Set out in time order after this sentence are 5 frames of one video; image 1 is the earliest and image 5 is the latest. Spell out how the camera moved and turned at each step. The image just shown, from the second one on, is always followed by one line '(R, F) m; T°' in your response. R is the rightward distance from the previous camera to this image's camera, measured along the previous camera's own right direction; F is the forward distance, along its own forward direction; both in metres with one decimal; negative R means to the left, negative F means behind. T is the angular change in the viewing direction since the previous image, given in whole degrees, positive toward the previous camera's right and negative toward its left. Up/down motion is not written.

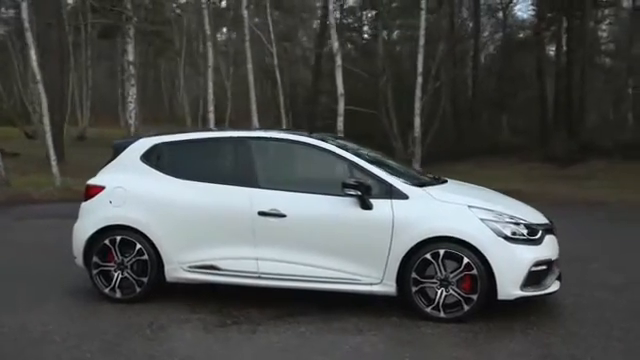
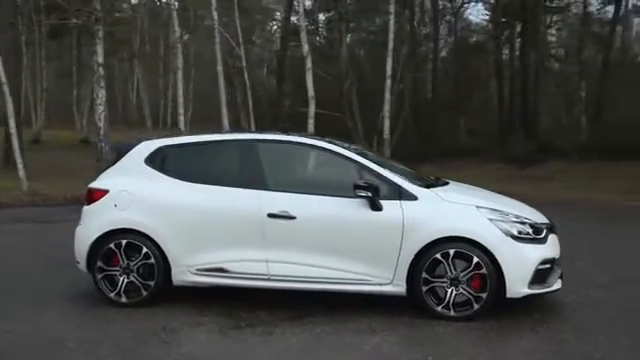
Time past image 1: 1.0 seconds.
(-0.5, 0.0) m; +4°
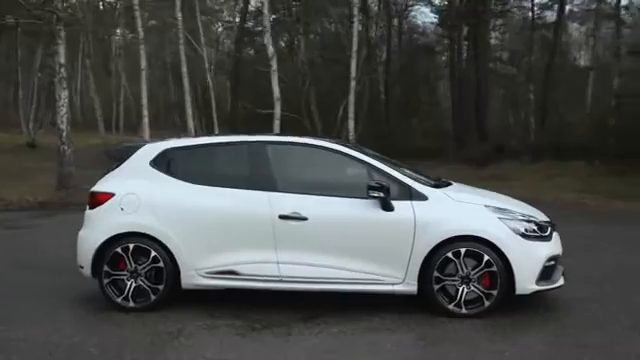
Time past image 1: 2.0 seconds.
(-0.5, 0.0) m; +4°
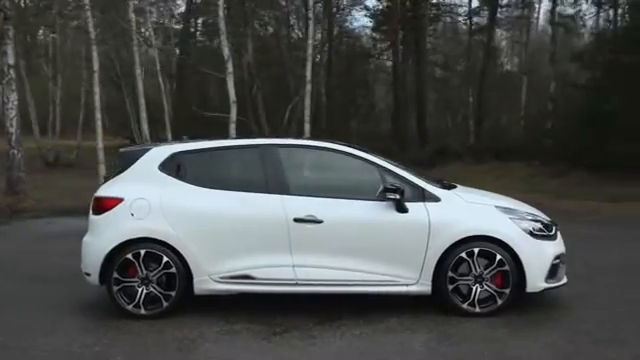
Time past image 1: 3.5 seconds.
(-0.7, 0.0) m; +5°
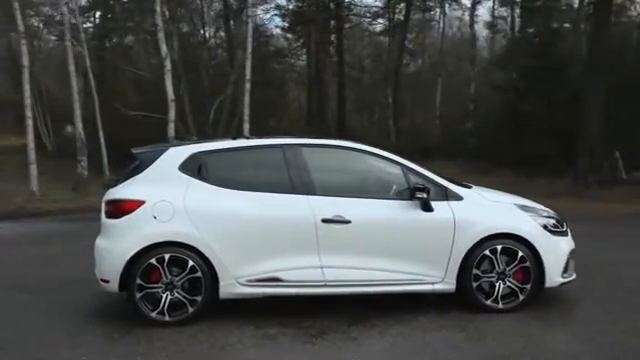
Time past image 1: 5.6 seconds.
(-1.0, +0.1) m; +7°
